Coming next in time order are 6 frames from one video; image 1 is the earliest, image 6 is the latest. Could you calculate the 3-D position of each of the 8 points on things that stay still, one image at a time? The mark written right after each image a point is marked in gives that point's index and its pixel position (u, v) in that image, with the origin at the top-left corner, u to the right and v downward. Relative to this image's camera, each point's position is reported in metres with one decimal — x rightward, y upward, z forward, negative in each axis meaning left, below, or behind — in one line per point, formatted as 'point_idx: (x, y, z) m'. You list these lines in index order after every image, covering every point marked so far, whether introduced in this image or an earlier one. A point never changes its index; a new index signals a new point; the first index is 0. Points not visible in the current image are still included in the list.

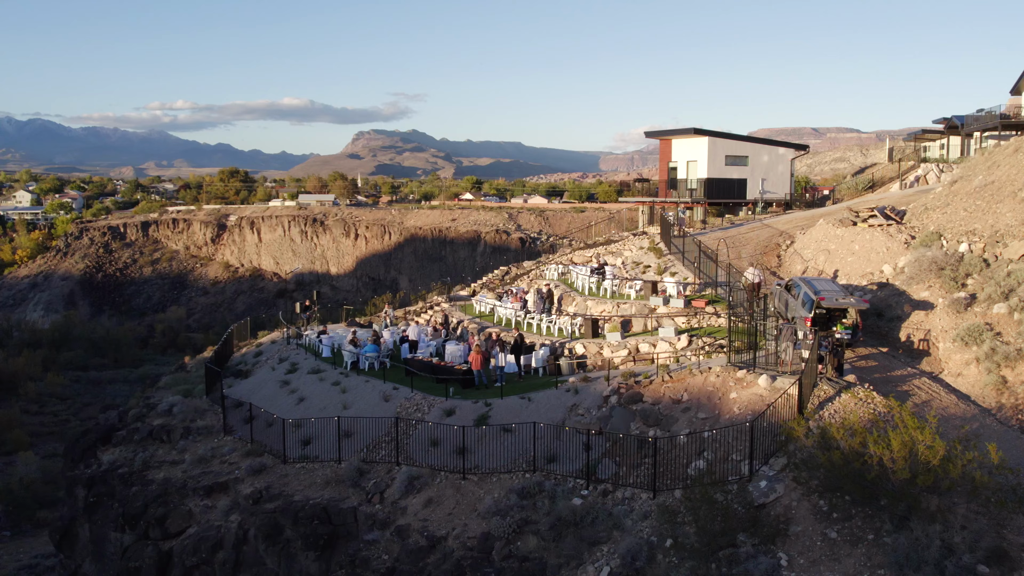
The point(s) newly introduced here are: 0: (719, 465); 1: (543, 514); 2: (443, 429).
0: (+3.8, -3.3, +13.4) m
1: (+0.6, -4.3, +13.9) m
2: (-1.6, -3.3, +17.1) m
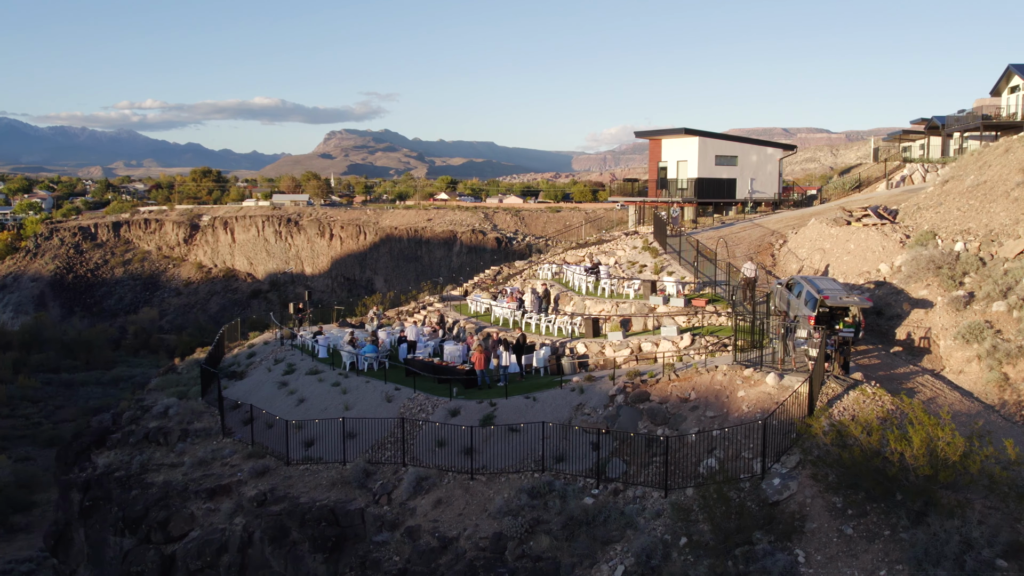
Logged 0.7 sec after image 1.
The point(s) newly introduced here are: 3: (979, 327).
0: (+4.0, -3.2, +13.5) m
1: (+0.8, -4.3, +13.9) m
2: (-1.5, -3.3, +17.0) m
3: (+10.5, -0.9, +16.4) m
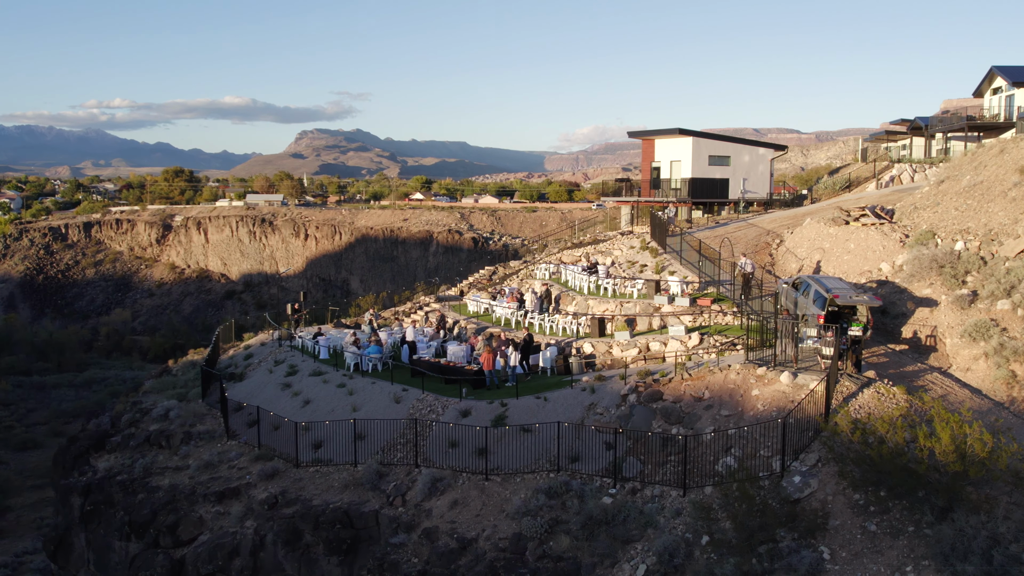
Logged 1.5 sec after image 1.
0: (+4.4, -3.2, +13.6) m
1: (+1.2, -4.3, +13.9) m
2: (-1.2, -3.3, +17.0) m
3: (+10.8, -0.9, +16.6) m
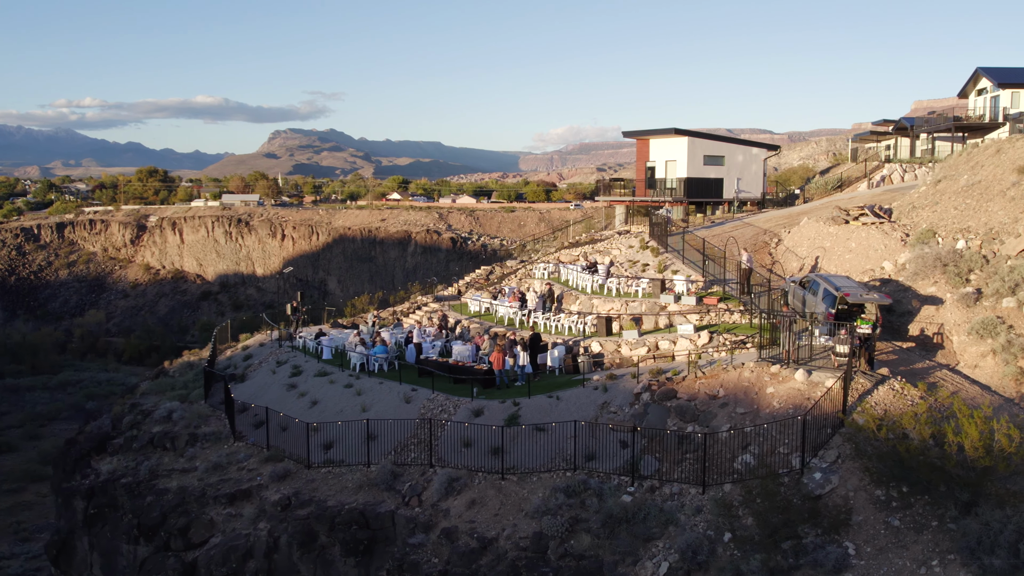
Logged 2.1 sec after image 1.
0: (+4.8, -3.2, +13.7) m
1: (+1.6, -4.3, +13.9) m
2: (-0.9, -3.3, +17.0) m
3: (+11.1, -0.8, +16.9) m
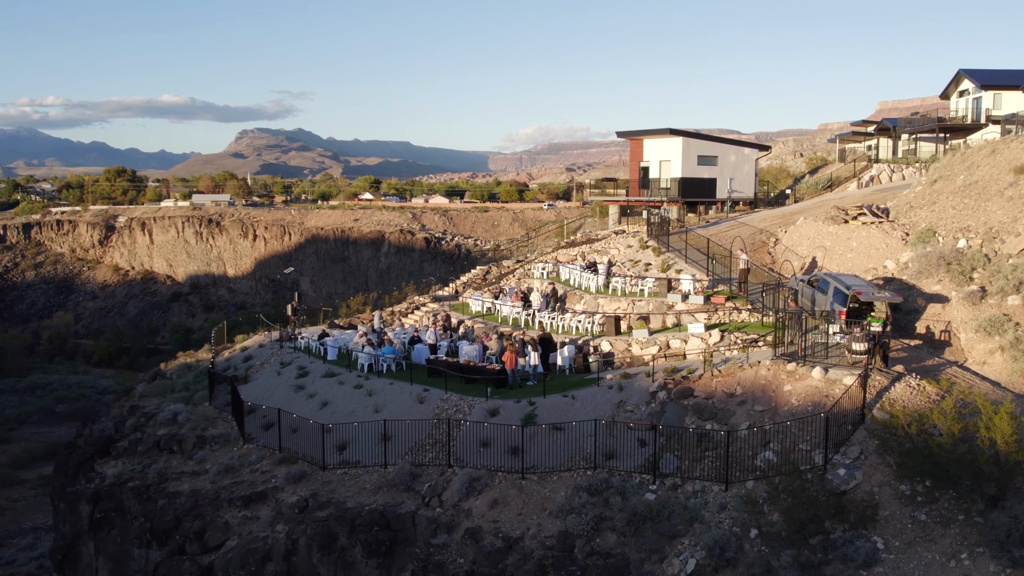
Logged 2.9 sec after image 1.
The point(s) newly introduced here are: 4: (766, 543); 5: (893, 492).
0: (+5.3, -3.2, +13.9) m
1: (+2.0, -4.3, +14.0) m
2: (-0.5, -3.3, +17.0) m
3: (+11.5, -0.8, +17.2) m
4: (+4.3, -4.3, +12.3) m
5: (+6.4, -3.4, +12.3) m
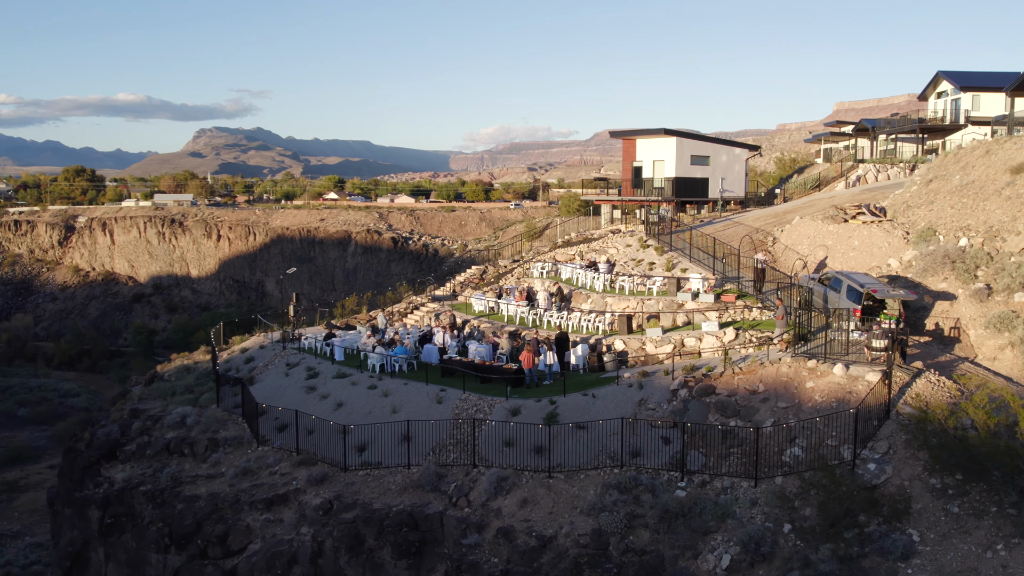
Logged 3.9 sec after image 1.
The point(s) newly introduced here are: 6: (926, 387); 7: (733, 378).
0: (+5.9, -3.2, +14.1) m
1: (+2.7, -4.2, +14.1) m
2: (+0.1, -3.3, +17.0) m
3: (+12.0, -0.7, +17.7) m
4: (+5.0, -4.3, +12.5) m
5: (+7.1, -3.4, +12.6) m
6: (+8.4, -2.0, +14.8) m
7: (+5.1, -2.1, +16.8) m
